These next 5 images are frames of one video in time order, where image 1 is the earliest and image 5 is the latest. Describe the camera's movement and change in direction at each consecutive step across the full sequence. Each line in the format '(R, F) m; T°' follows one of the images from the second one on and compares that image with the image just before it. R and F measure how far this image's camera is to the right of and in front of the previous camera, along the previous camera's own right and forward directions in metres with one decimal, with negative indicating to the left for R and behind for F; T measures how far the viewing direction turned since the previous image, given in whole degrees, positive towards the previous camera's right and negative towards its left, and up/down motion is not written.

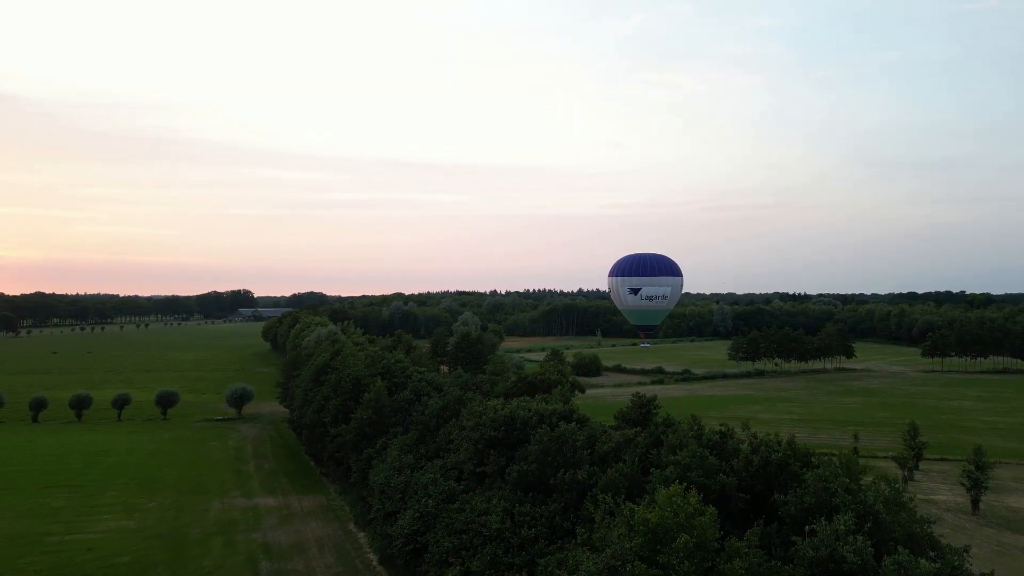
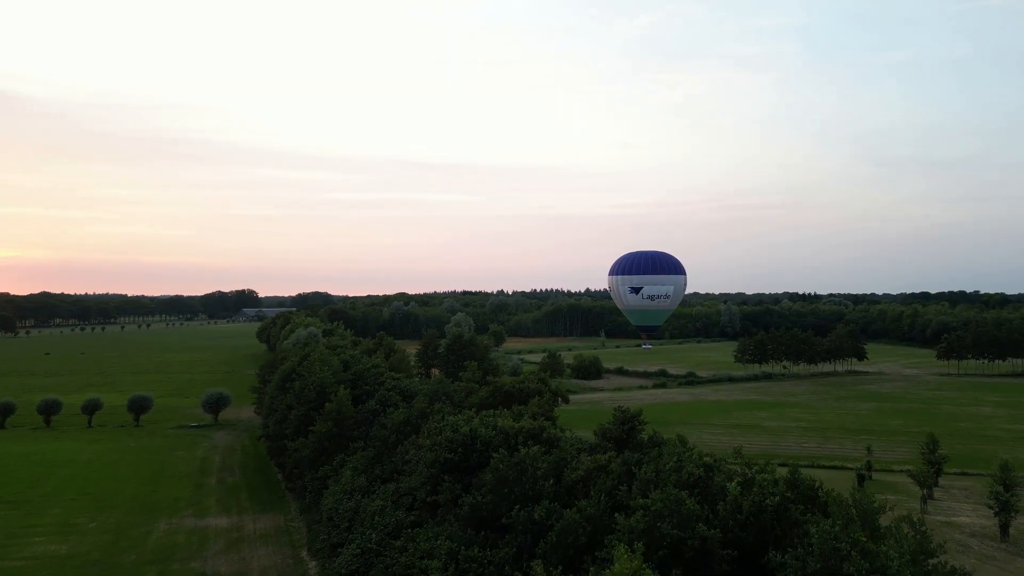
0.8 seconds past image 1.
(+1.2, +2.2) m; -1°
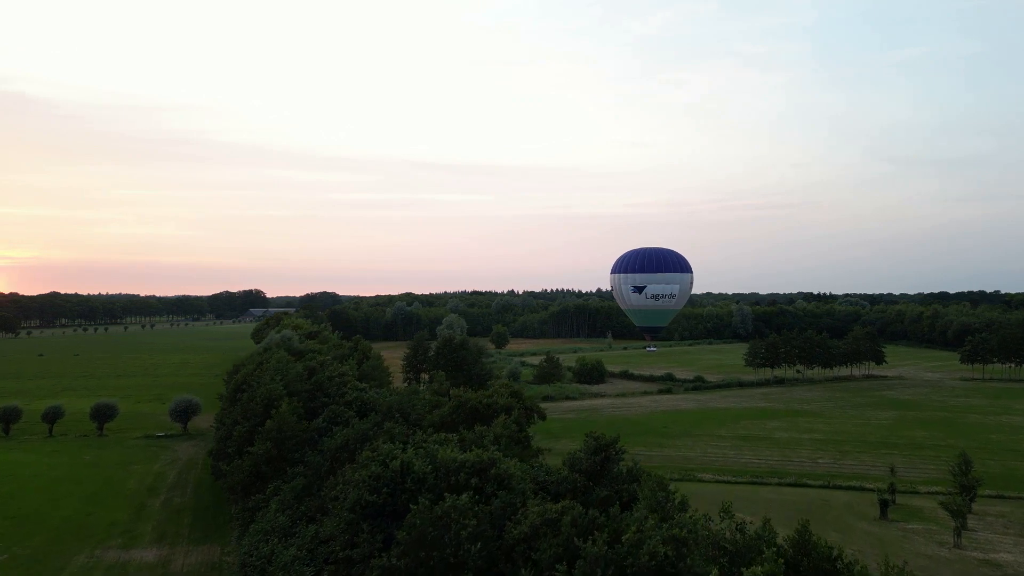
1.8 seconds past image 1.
(+1.5, +2.8) m; -1°
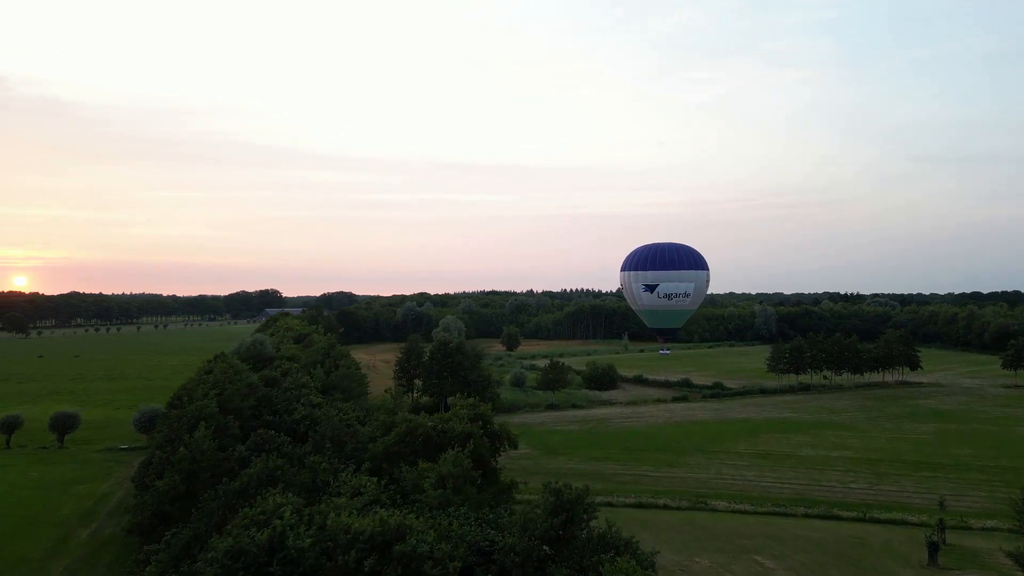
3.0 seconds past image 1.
(+1.5, +3.5) m; -2°
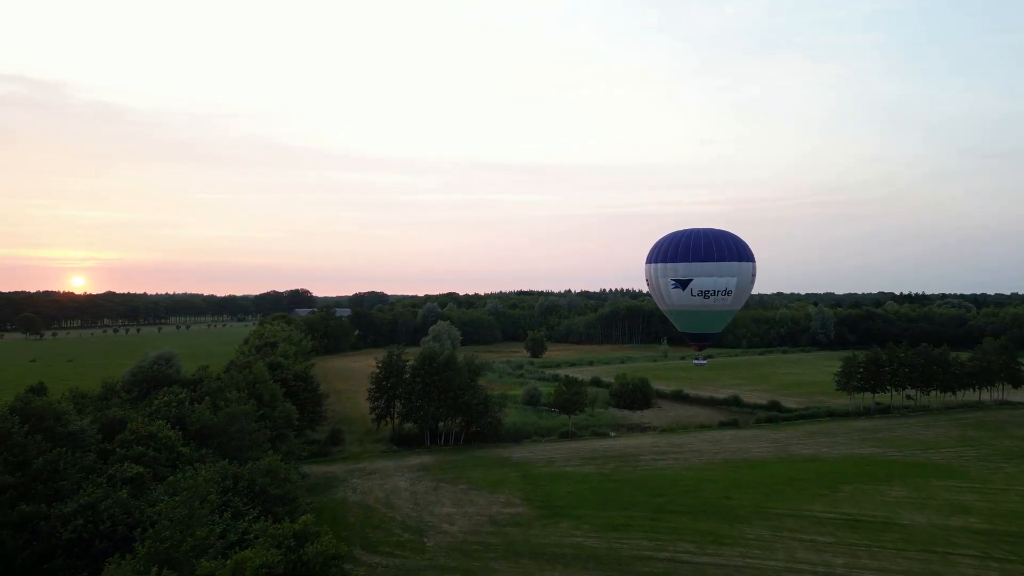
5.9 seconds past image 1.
(+2.3, +8.8) m; -4°
